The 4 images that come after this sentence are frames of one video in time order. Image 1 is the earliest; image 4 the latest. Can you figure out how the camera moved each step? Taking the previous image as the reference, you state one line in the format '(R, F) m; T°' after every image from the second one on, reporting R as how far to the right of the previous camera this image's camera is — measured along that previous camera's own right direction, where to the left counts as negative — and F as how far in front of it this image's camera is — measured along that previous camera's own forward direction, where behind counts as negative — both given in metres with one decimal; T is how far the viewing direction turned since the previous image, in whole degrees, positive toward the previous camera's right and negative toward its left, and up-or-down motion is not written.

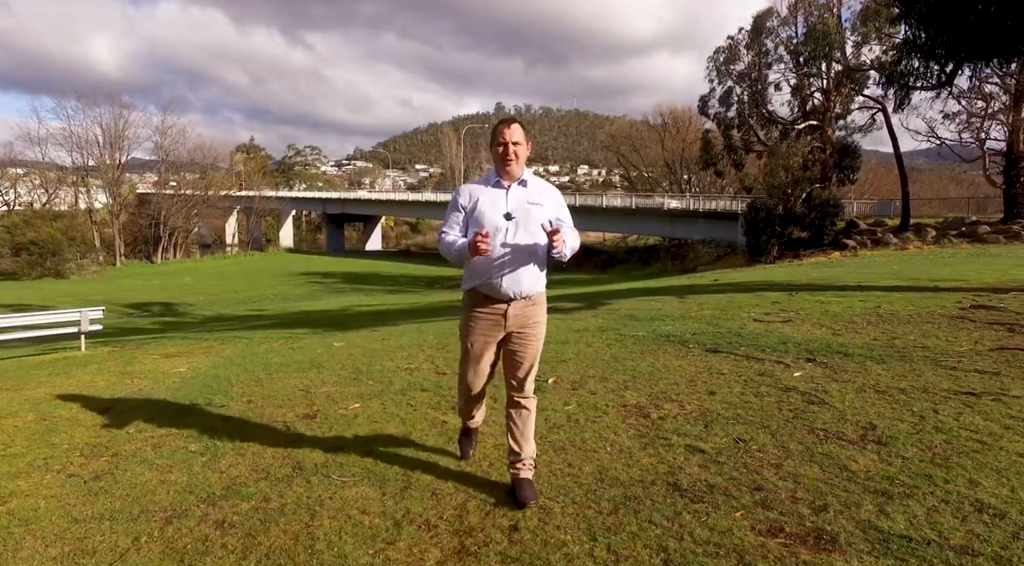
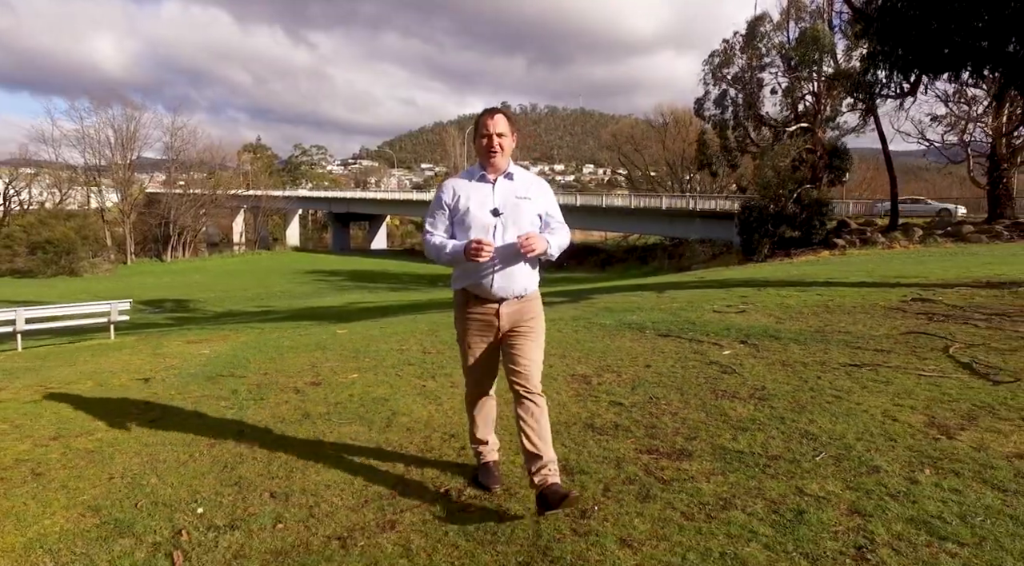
(+0.3, -1.1) m; 0°
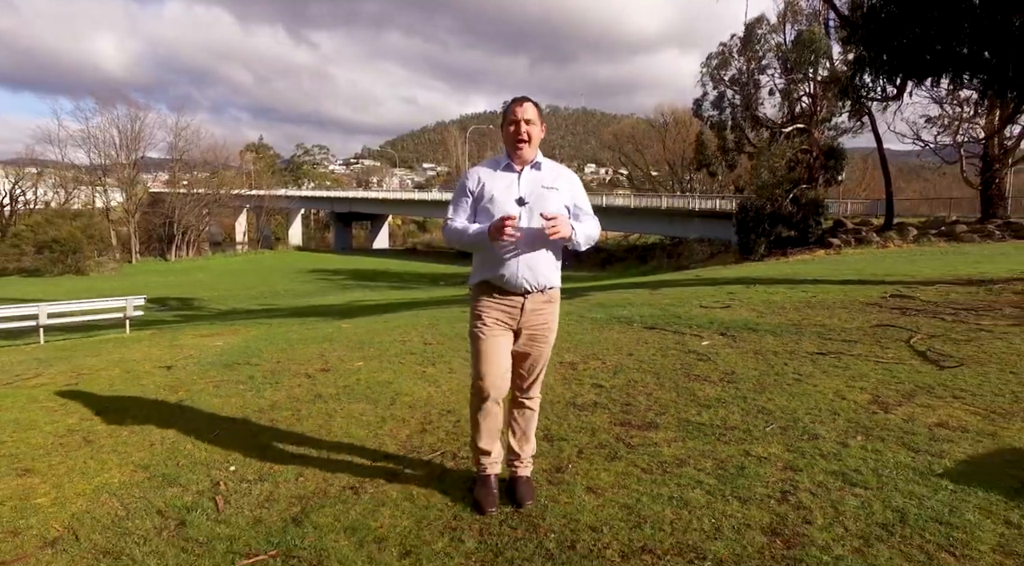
(+0.1, -0.5) m; 0°
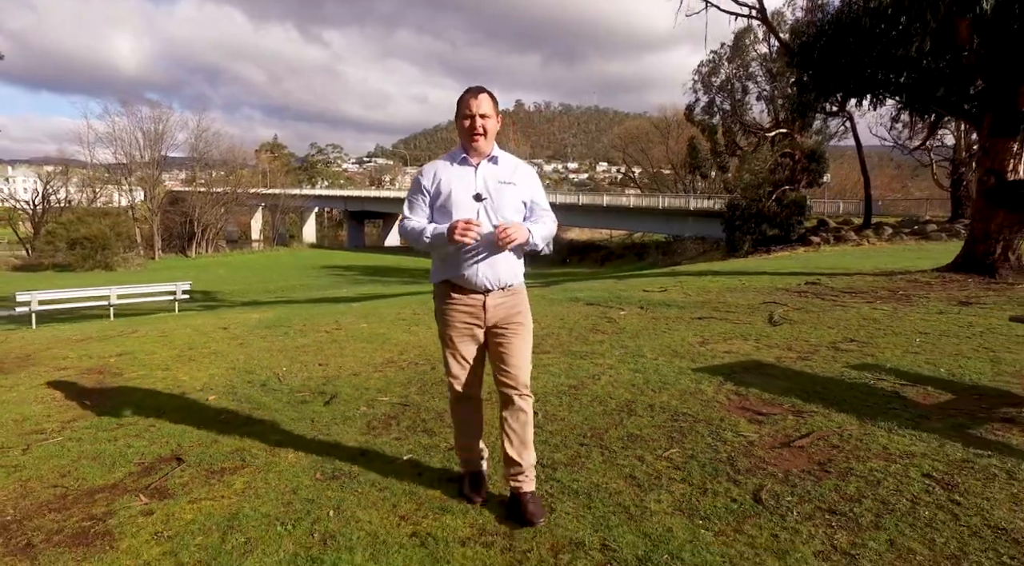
(+0.6, -2.4) m; -1°
